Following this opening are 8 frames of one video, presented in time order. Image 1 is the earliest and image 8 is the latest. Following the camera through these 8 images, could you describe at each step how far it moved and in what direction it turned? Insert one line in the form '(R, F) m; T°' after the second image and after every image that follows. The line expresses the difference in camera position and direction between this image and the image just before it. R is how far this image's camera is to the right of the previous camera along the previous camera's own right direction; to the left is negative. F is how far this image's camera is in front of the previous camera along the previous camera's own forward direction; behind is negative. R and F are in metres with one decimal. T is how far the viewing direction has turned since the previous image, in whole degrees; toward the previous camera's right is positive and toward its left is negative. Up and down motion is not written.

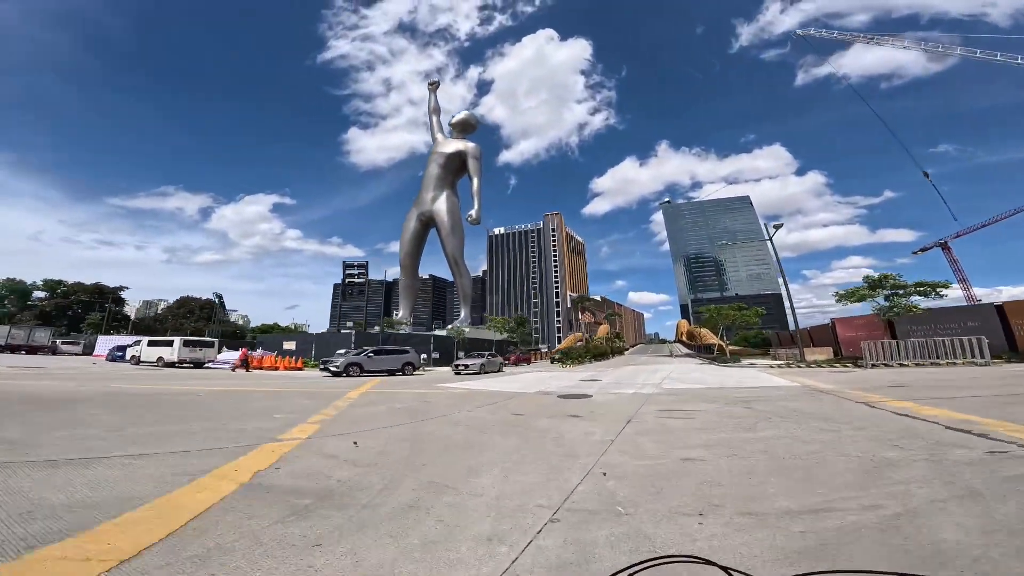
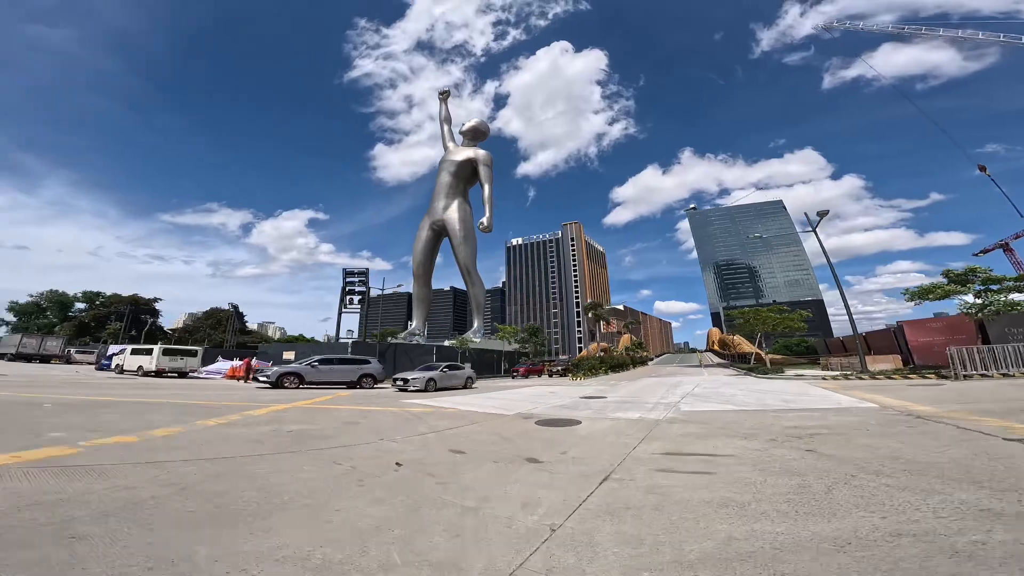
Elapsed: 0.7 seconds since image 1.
(+1.7, +3.8) m; -4°
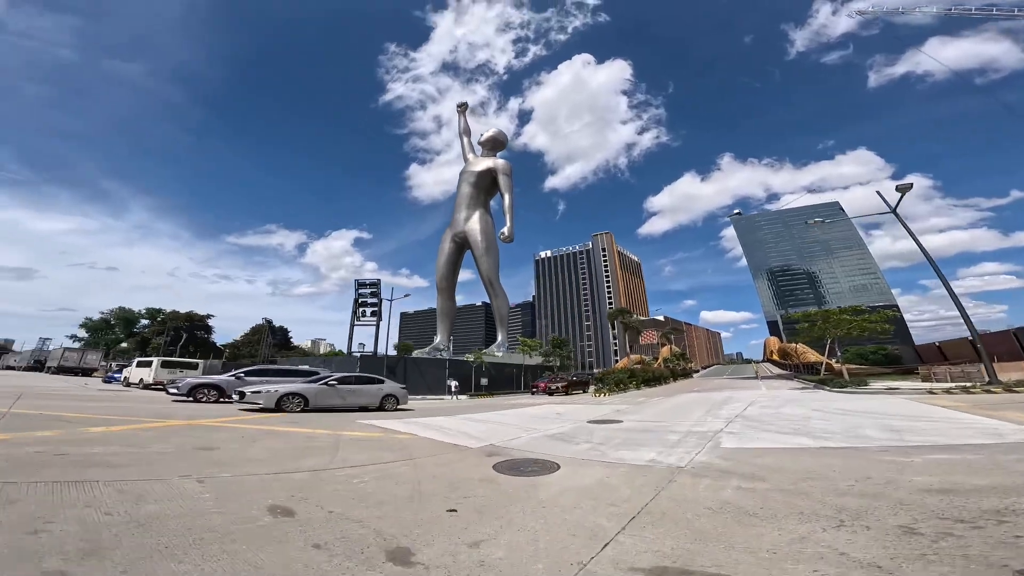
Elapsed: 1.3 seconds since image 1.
(+1.7, +3.7) m; -6°
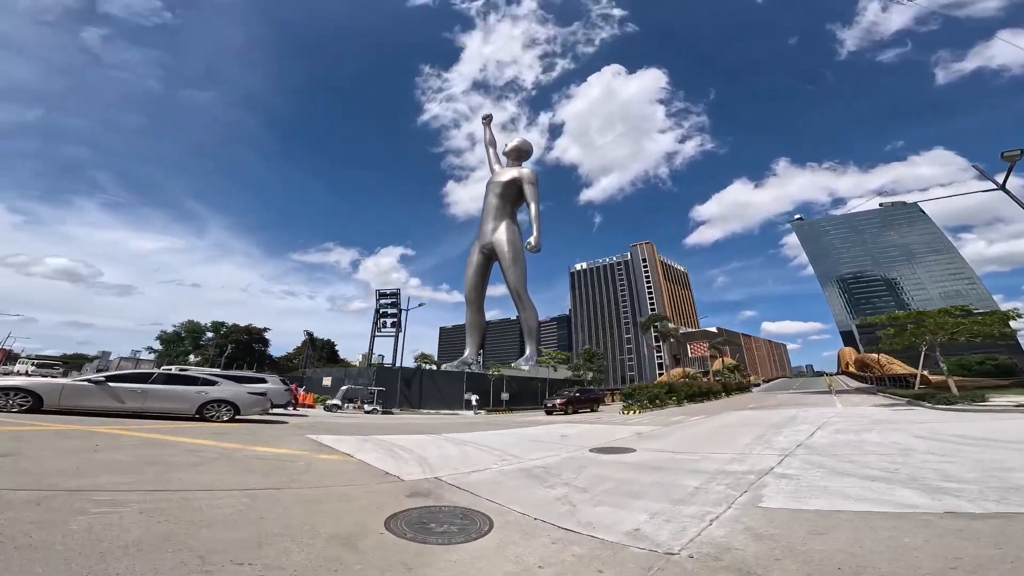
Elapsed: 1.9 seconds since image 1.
(+1.6, +2.7) m; -6°
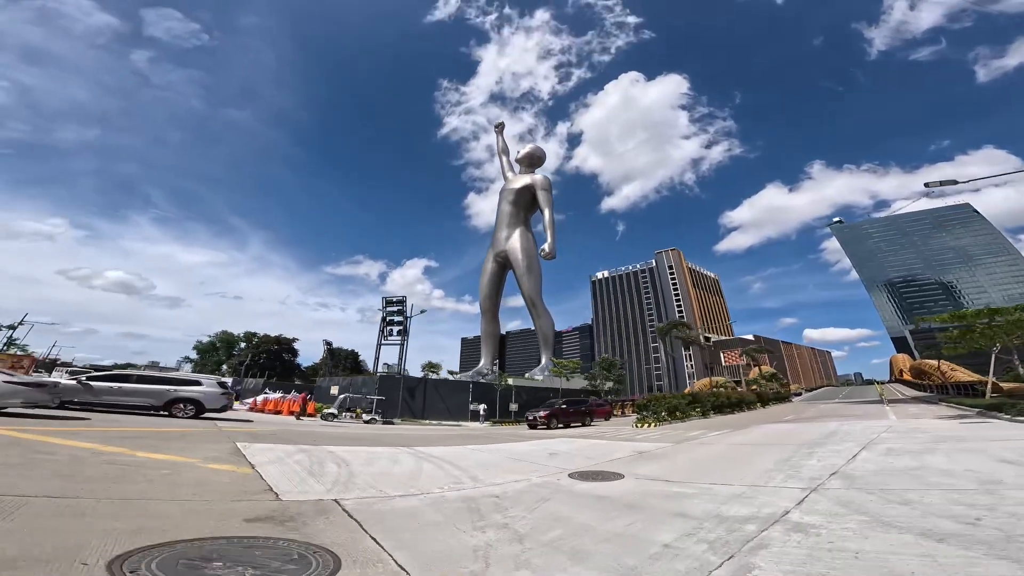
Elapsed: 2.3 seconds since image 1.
(+1.2, +1.7) m; -4°
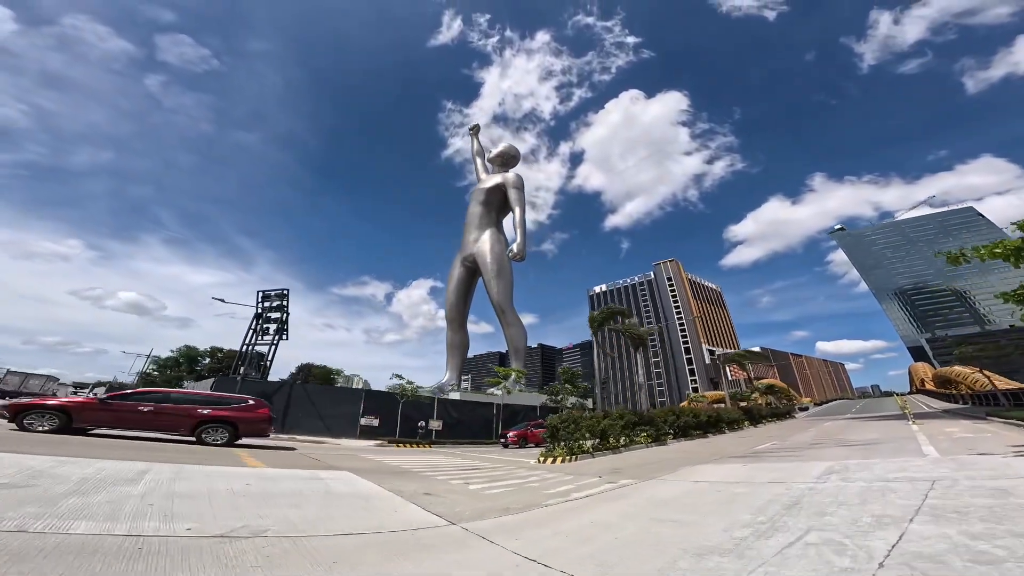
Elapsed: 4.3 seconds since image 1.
(+5.3, +6.4) m; -1°
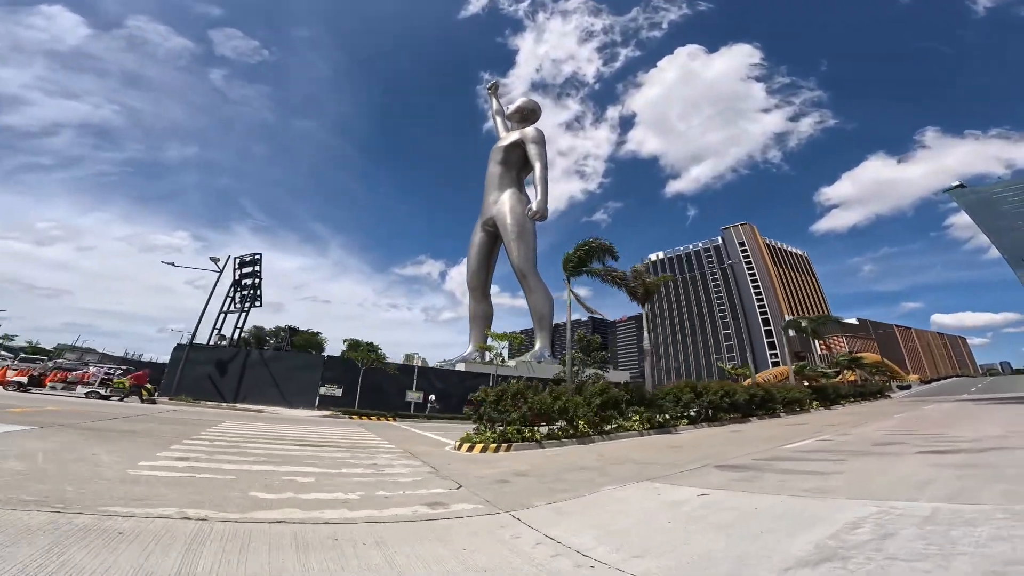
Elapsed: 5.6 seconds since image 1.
(+3.7, +4.4) m; -9°
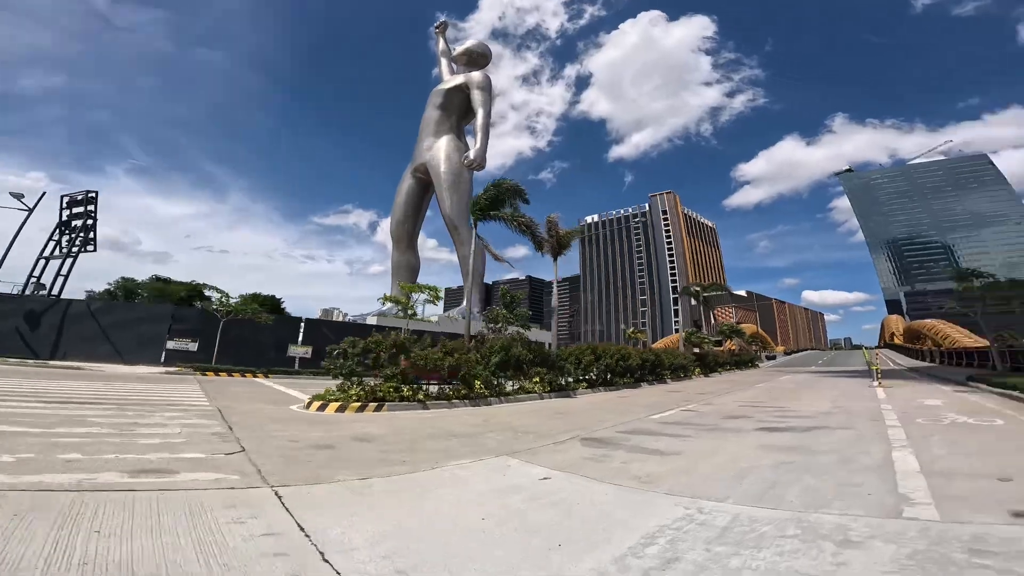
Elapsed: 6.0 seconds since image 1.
(+1.1, +0.8) m; +10°
